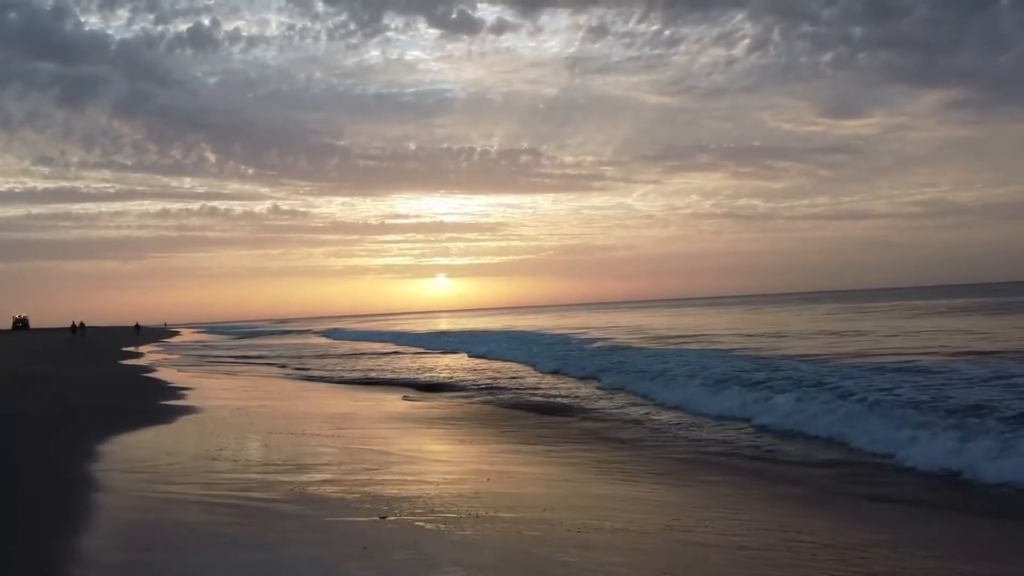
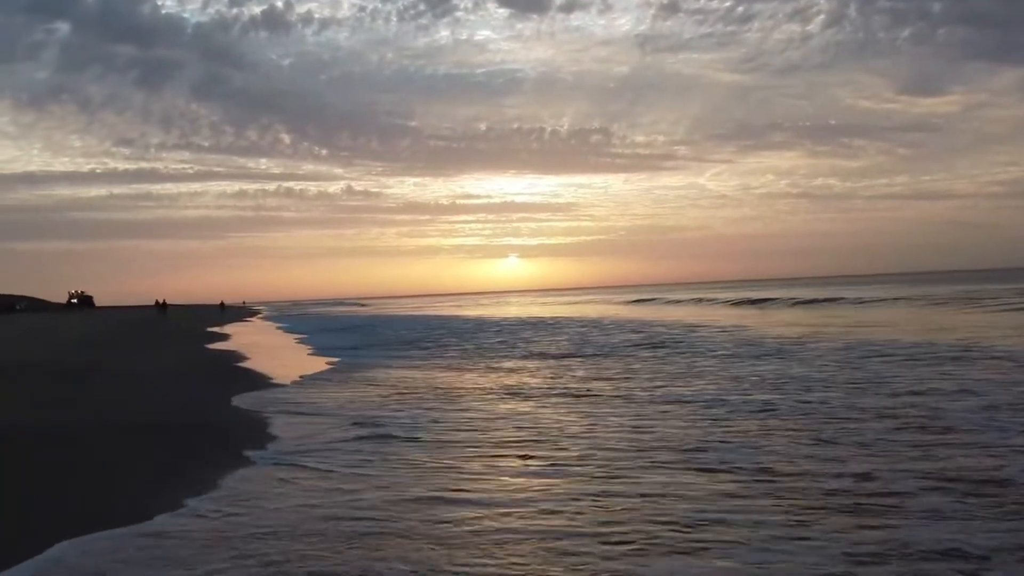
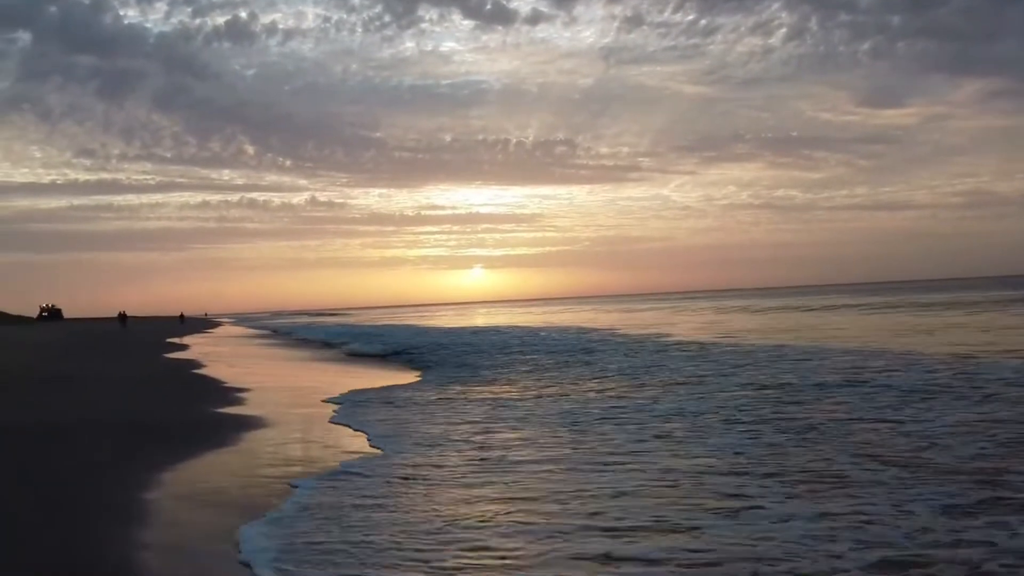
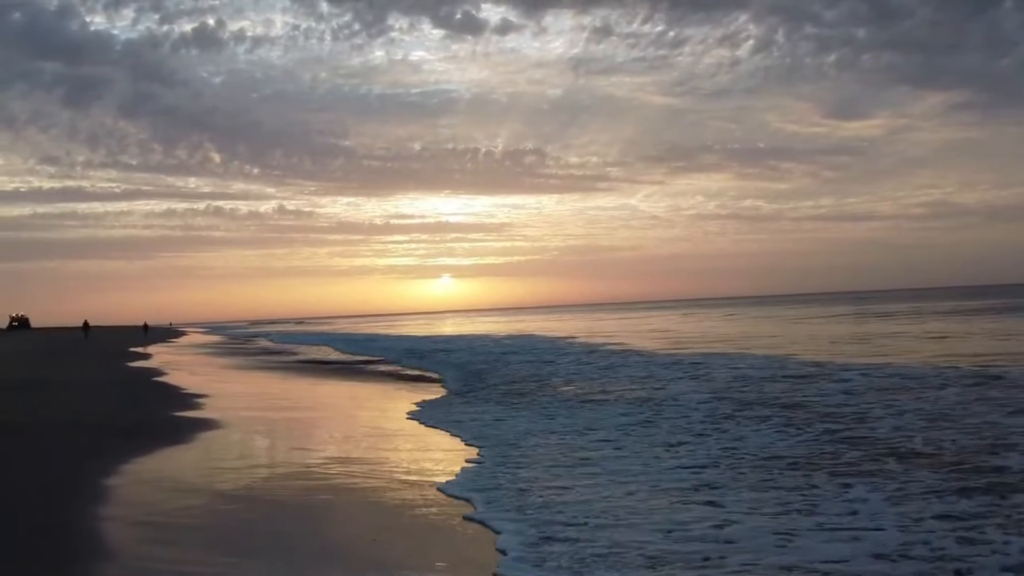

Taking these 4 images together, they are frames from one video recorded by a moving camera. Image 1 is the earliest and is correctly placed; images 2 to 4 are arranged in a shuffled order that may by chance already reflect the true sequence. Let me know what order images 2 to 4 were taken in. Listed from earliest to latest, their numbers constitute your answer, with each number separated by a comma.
4, 3, 2
